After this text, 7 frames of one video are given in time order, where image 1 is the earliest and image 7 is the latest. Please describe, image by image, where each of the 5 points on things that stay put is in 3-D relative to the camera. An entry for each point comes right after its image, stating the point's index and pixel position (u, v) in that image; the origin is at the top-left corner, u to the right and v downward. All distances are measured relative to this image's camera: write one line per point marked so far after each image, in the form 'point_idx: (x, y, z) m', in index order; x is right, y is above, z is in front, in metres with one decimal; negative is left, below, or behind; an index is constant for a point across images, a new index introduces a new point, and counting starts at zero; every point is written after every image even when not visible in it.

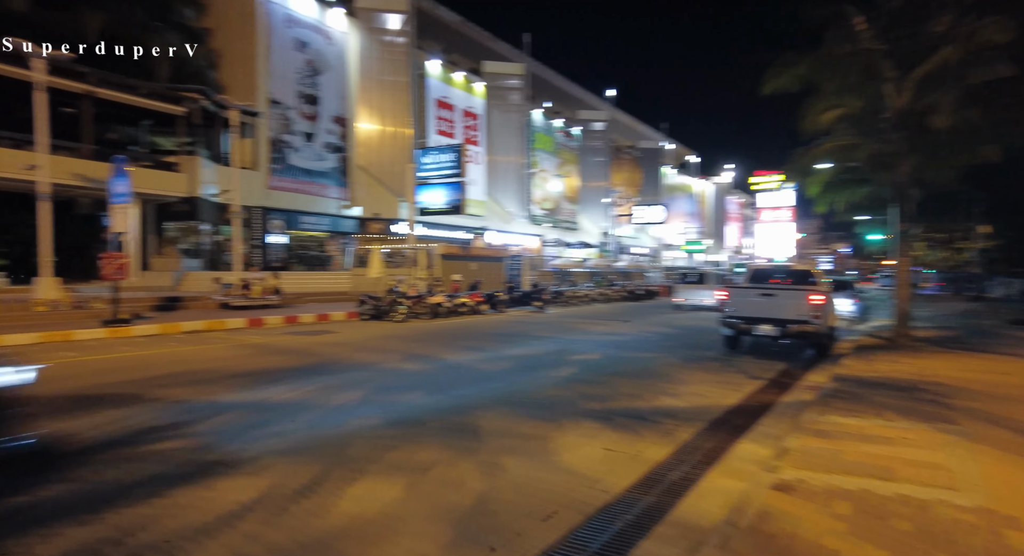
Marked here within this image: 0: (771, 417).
0: (+3.1, -1.7, +6.8) m
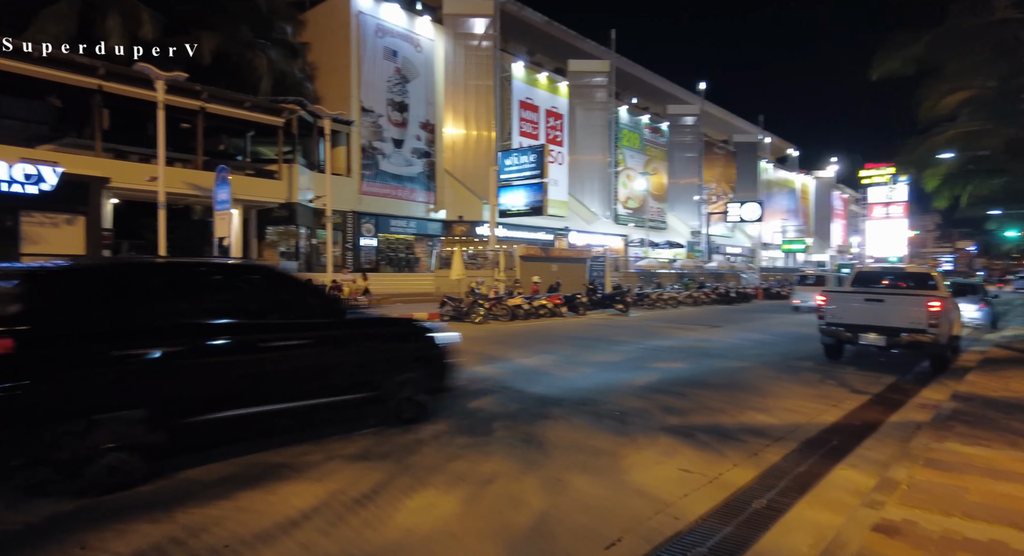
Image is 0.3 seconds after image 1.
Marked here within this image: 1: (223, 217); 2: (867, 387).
0: (+3.9, -1.7, +6.0) m
1: (-7.4, +1.6, +14.4) m
2: (+5.8, -1.8, +9.2) m
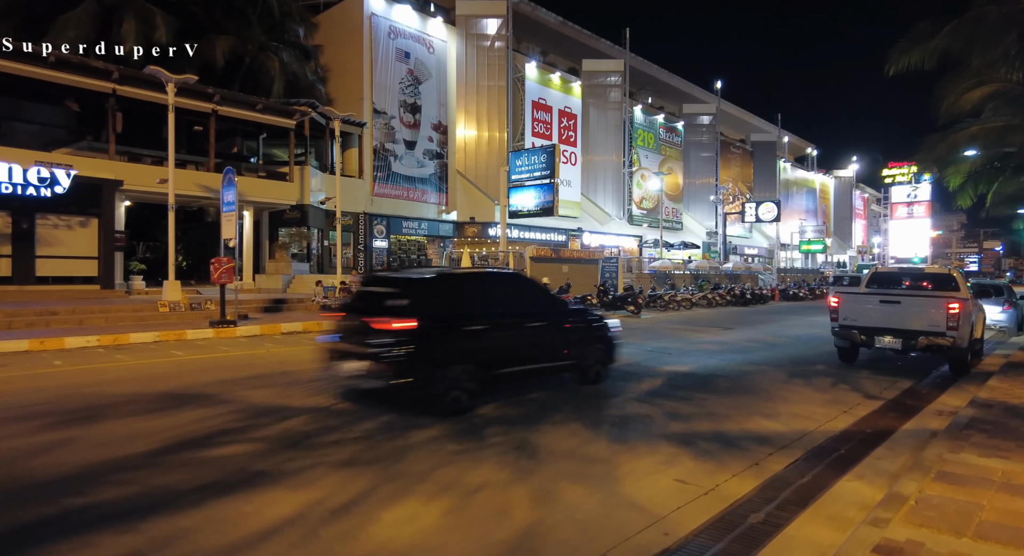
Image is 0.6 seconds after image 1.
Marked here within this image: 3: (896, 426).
0: (+3.8, -1.7, +5.7) m
1: (-7.2, +1.5, +14.4) m
2: (+5.8, -1.8, +8.8) m
3: (+4.6, -1.8, +6.8) m
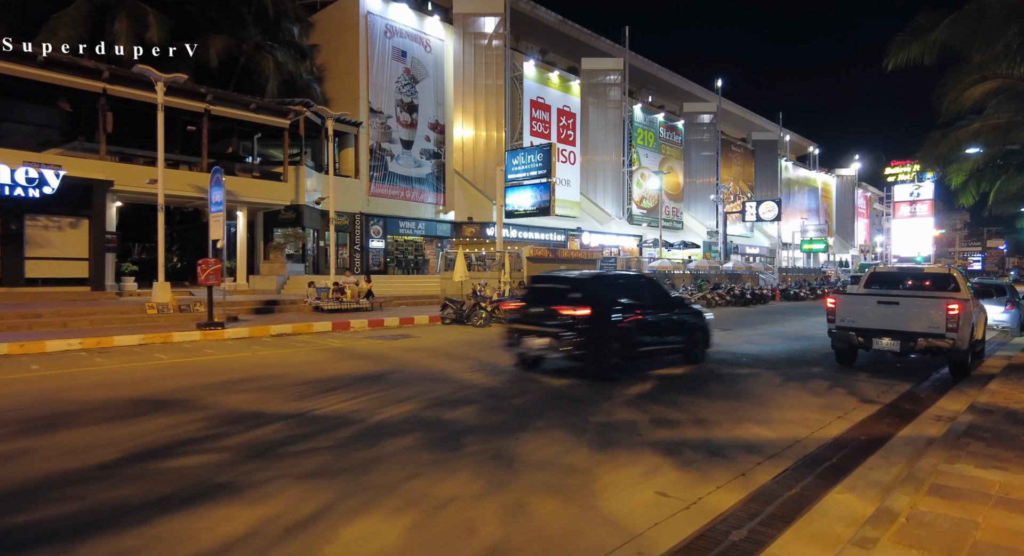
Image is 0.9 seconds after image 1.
0: (+3.6, -1.7, +5.5) m
1: (-7.4, +1.5, +14.2) m
2: (+5.6, -1.8, +8.6) m
3: (+4.4, -1.8, +6.6) m
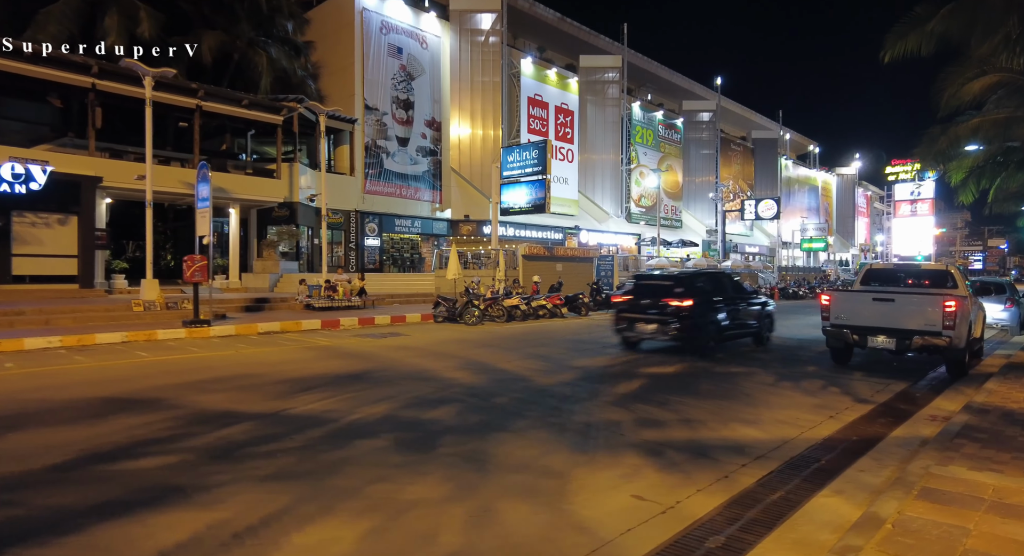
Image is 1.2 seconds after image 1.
0: (+3.4, -1.7, +5.2) m
1: (-7.6, +1.6, +14.0) m
2: (+5.4, -1.7, +8.4) m
3: (+4.2, -1.7, +6.3) m
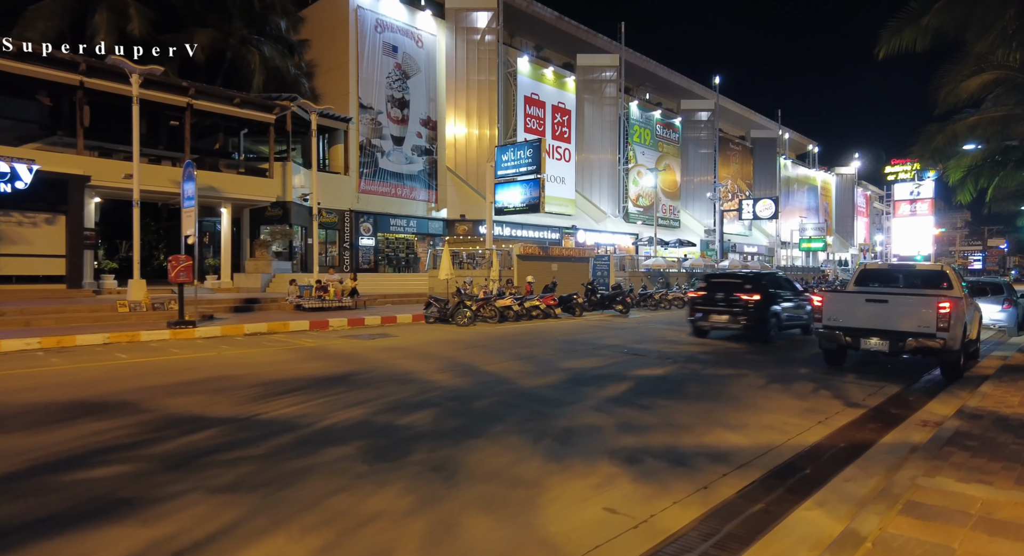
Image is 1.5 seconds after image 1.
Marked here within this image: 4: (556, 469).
0: (+3.1, -1.7, +5.0) m
1: (-7.9, +1.6, +13.8) m
2: (+5.1, -1.7, +8.1) m
3: (+3.9, -1.7, +6.1) m
4: (+0.4, -1.7, +5.0) m
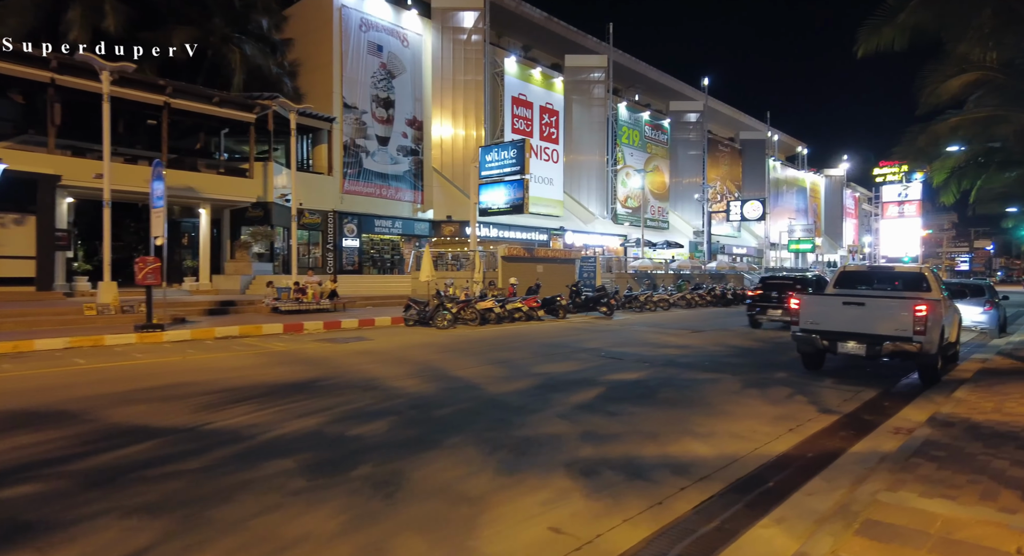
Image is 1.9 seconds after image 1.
0: (+2.7, -1.7, +4.8) m
1: (-8.4, +1.5, +13.4) m
2: (+4.6, -1.8, +8.0) m
3: (+3.5, -1.8, +5.9) m
4: (0.0, -1.7, +4.7) m
